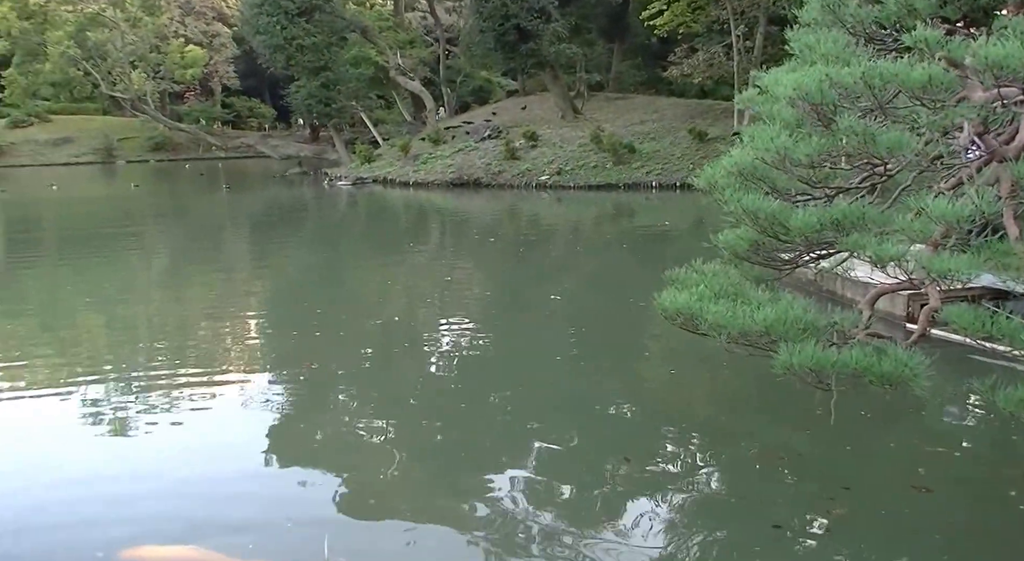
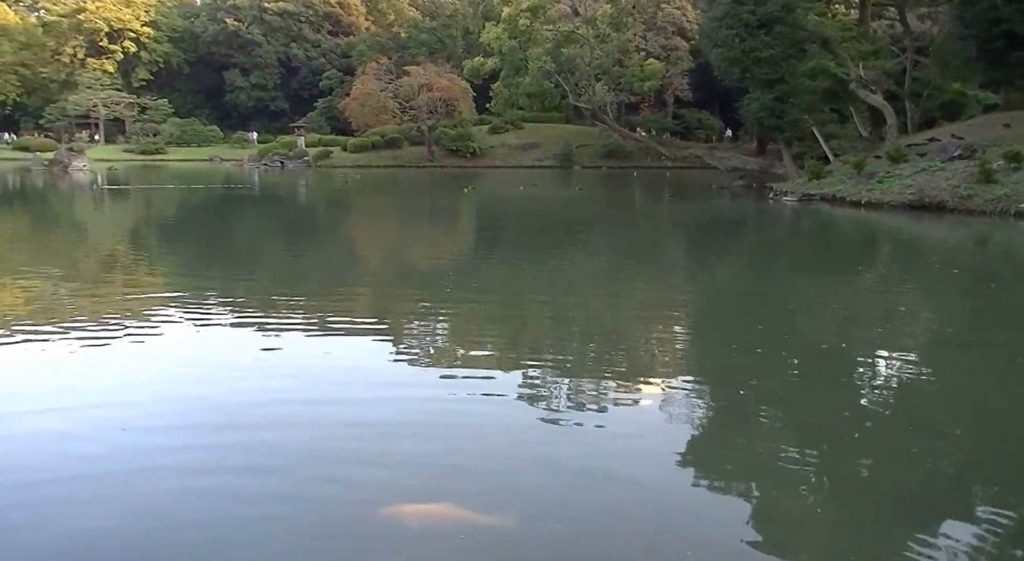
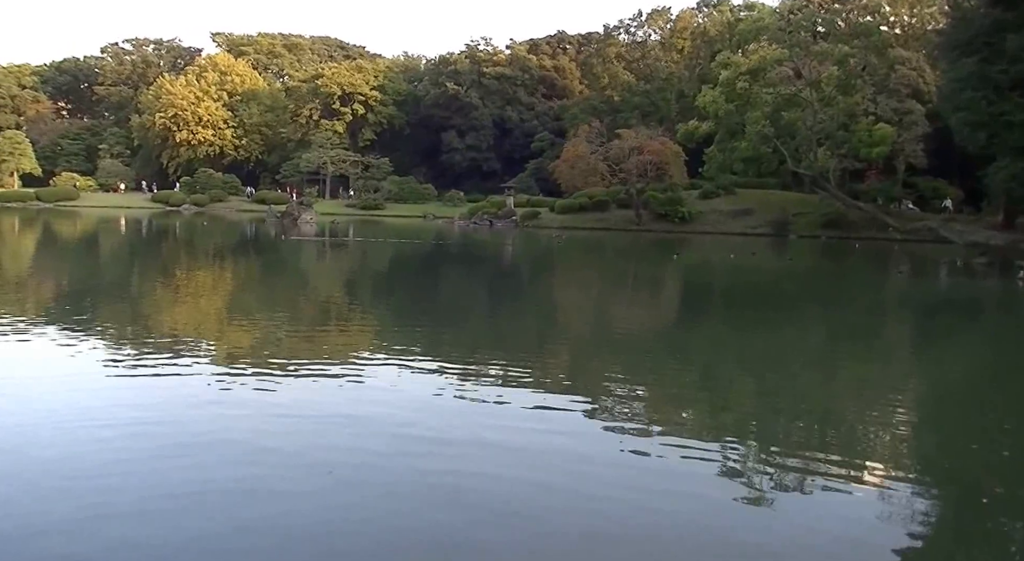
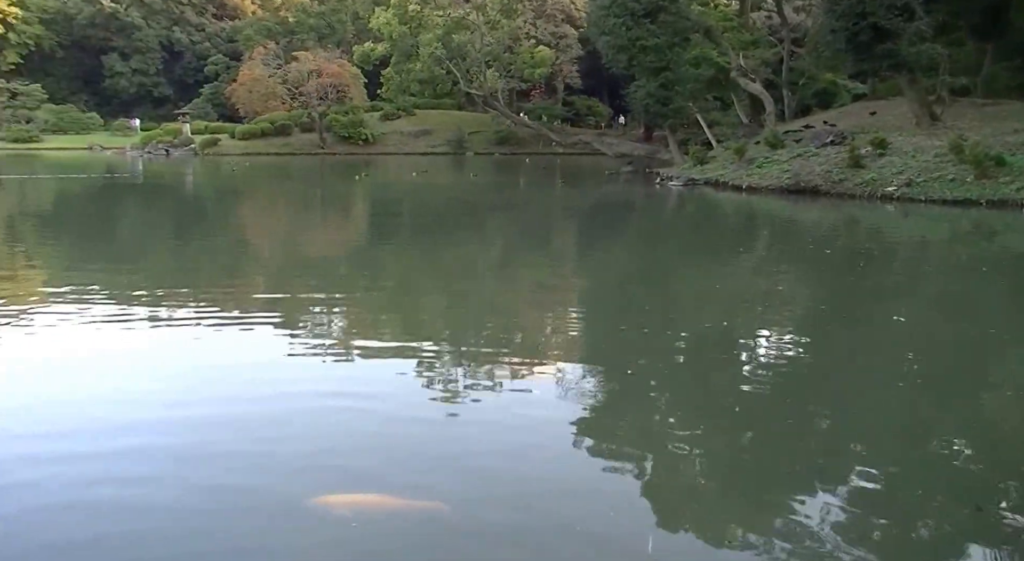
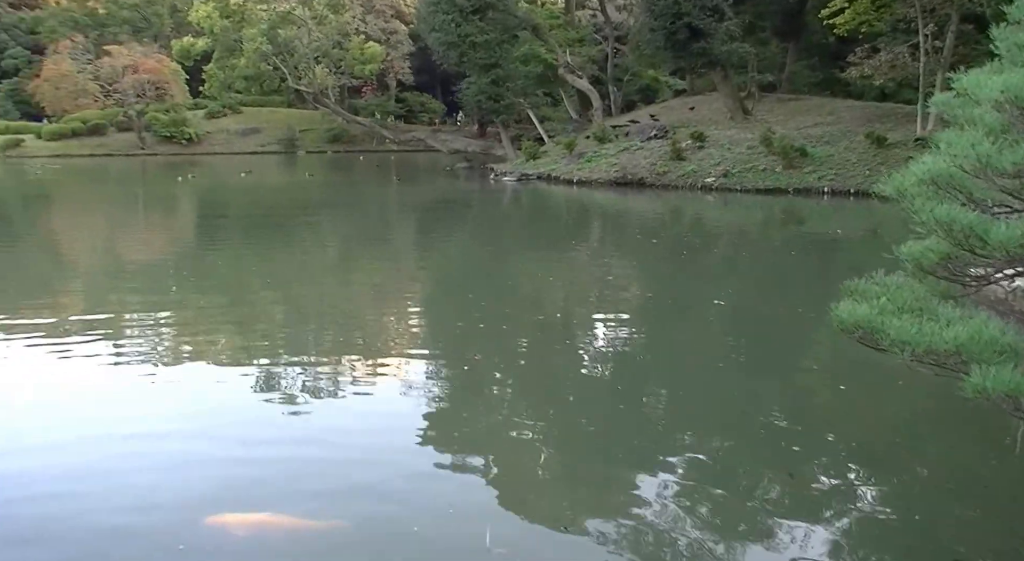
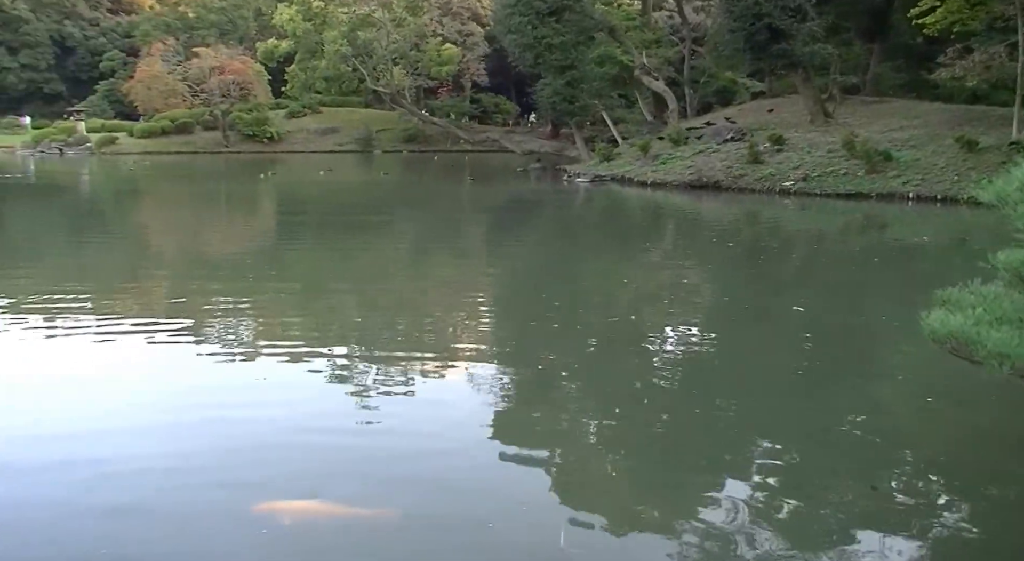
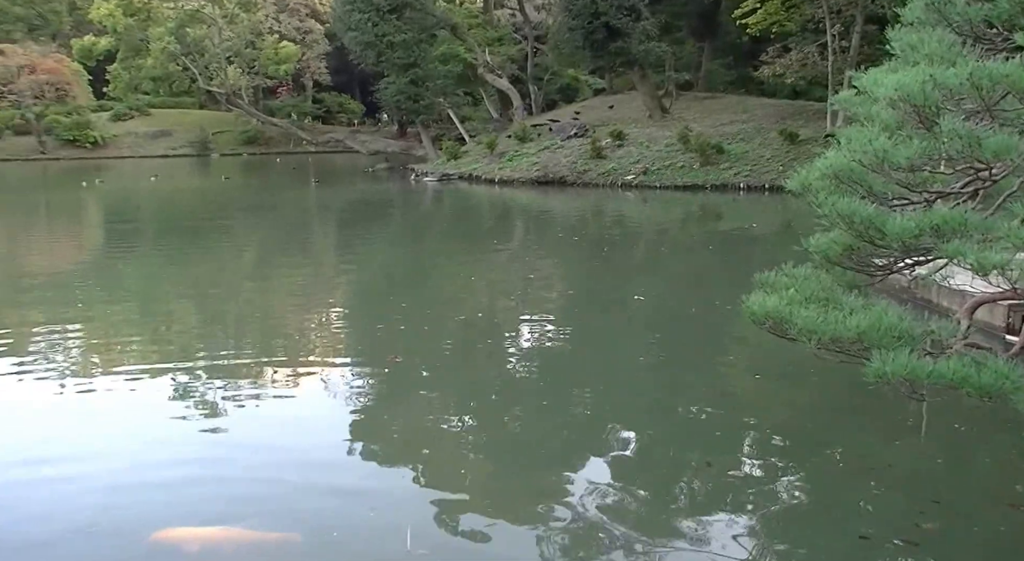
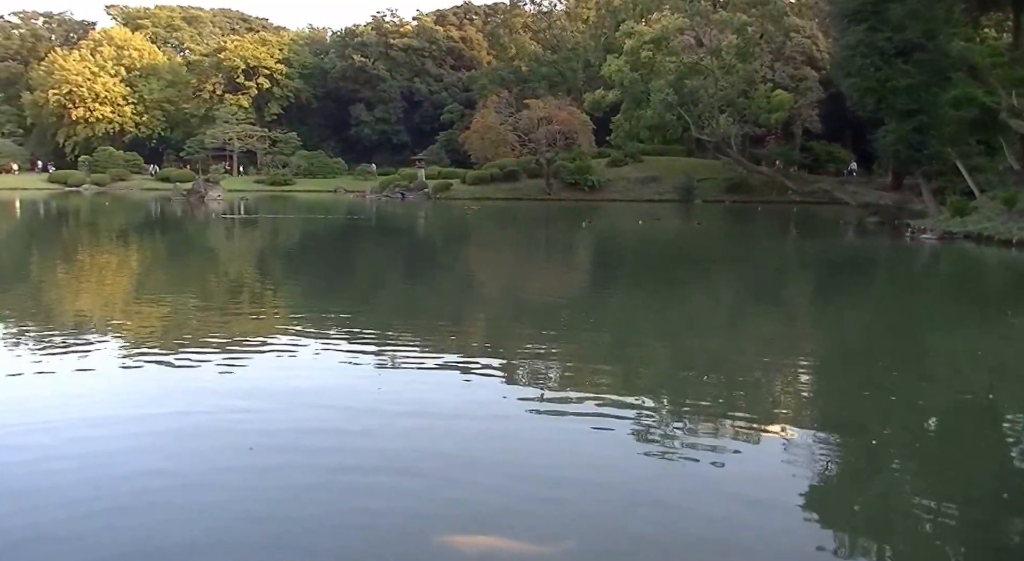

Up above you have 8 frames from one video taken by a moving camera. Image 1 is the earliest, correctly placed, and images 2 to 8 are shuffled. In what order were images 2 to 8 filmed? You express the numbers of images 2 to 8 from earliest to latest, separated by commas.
7, 5, 6, 4, 2, 8, 3
